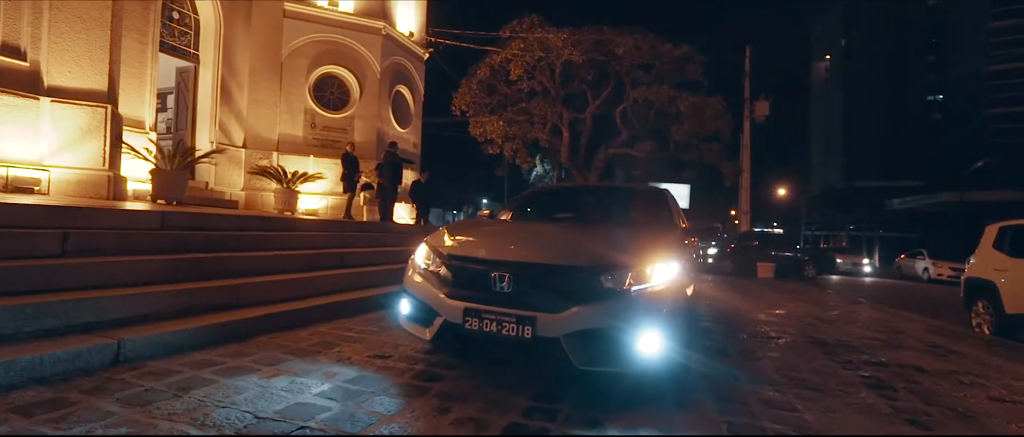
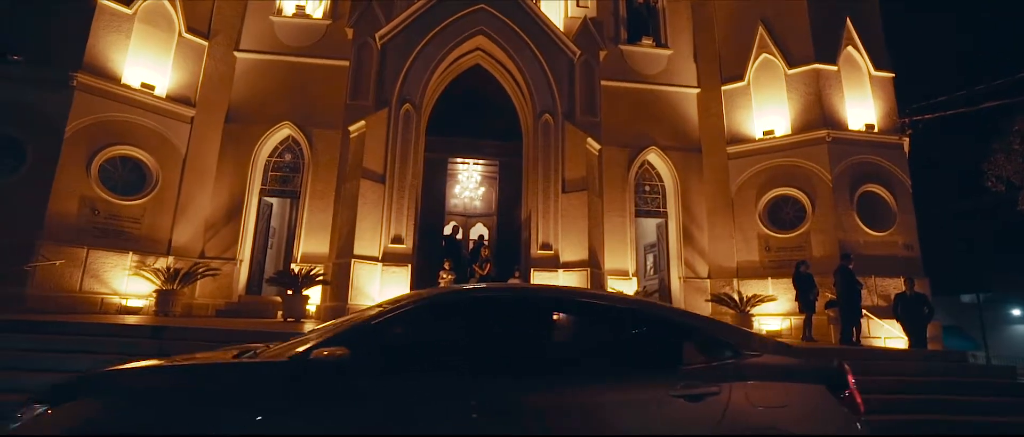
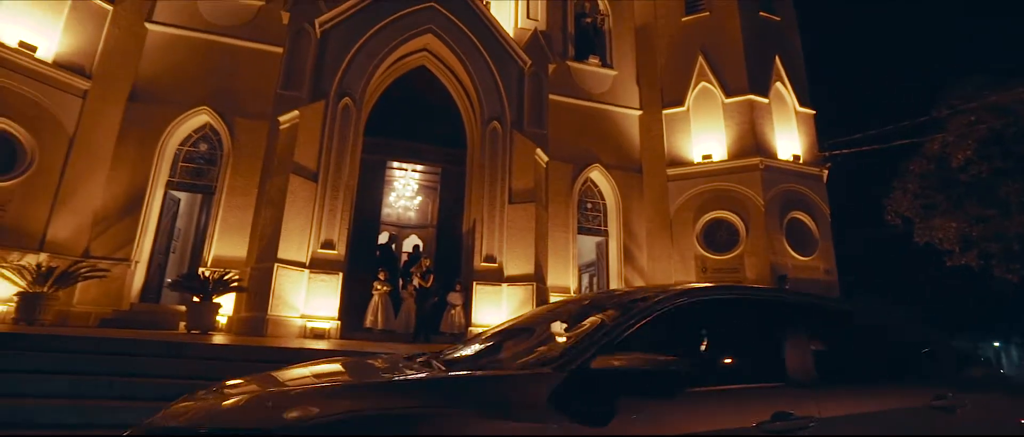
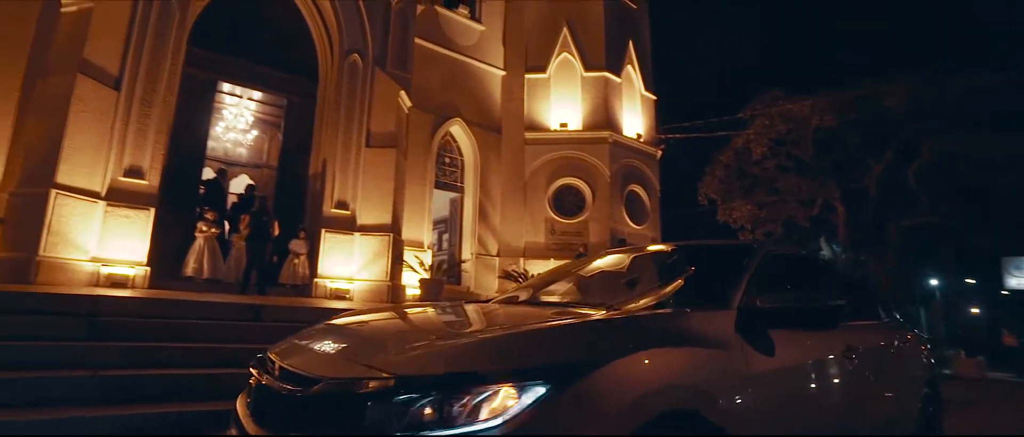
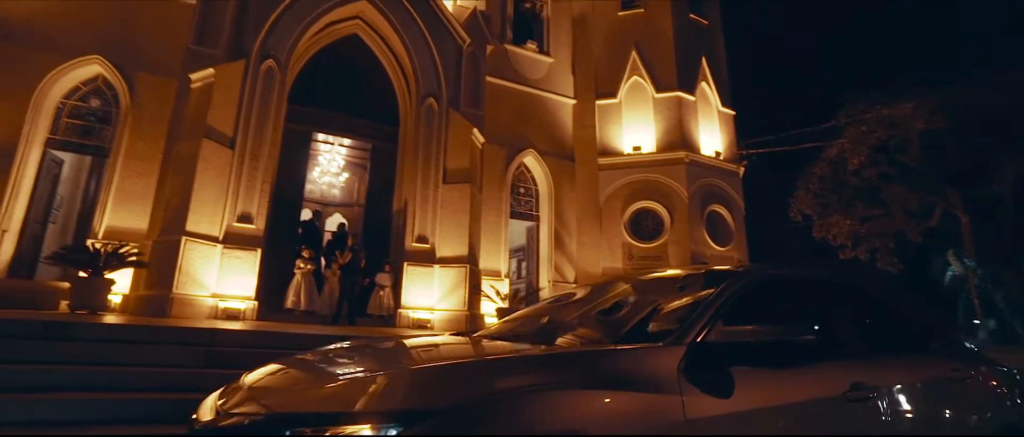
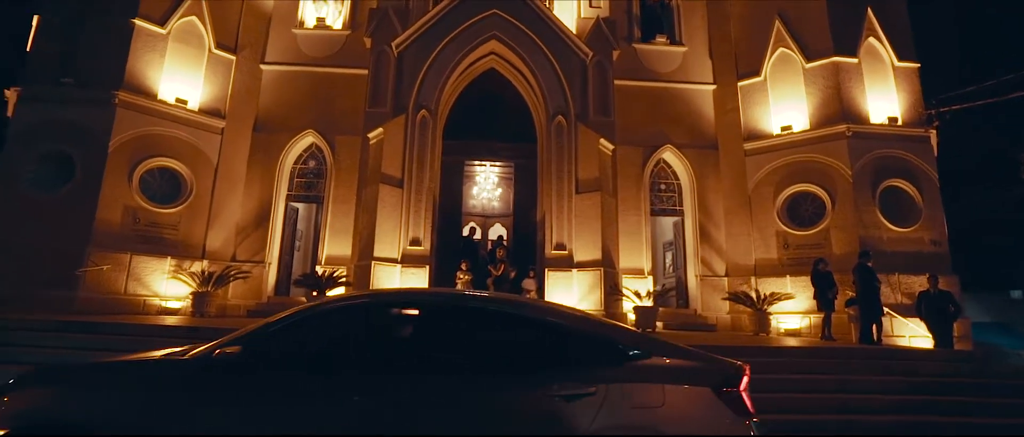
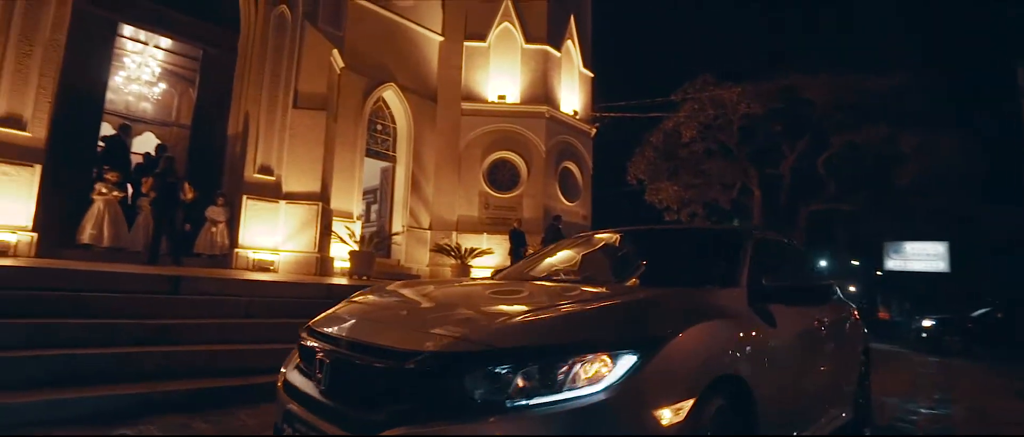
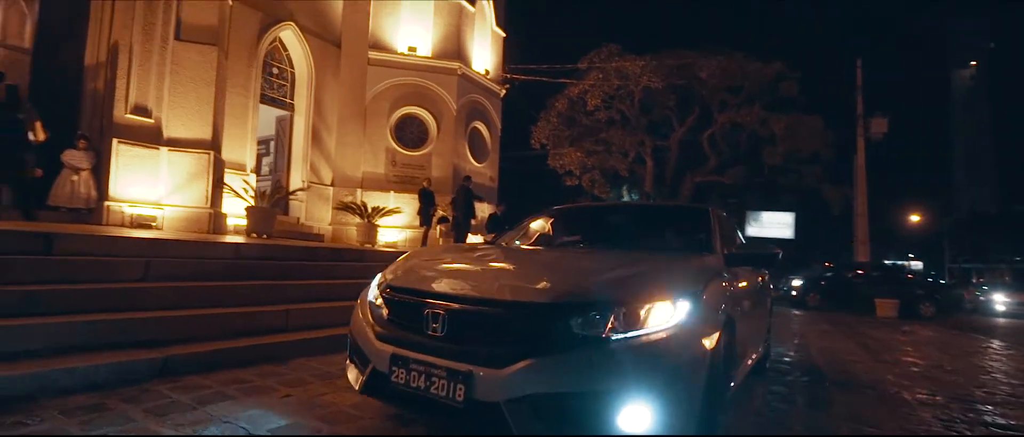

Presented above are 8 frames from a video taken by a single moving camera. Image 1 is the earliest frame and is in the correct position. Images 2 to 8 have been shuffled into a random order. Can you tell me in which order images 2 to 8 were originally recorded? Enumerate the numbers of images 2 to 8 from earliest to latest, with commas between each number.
8, 7, 4, 5, 3, 2, 6
